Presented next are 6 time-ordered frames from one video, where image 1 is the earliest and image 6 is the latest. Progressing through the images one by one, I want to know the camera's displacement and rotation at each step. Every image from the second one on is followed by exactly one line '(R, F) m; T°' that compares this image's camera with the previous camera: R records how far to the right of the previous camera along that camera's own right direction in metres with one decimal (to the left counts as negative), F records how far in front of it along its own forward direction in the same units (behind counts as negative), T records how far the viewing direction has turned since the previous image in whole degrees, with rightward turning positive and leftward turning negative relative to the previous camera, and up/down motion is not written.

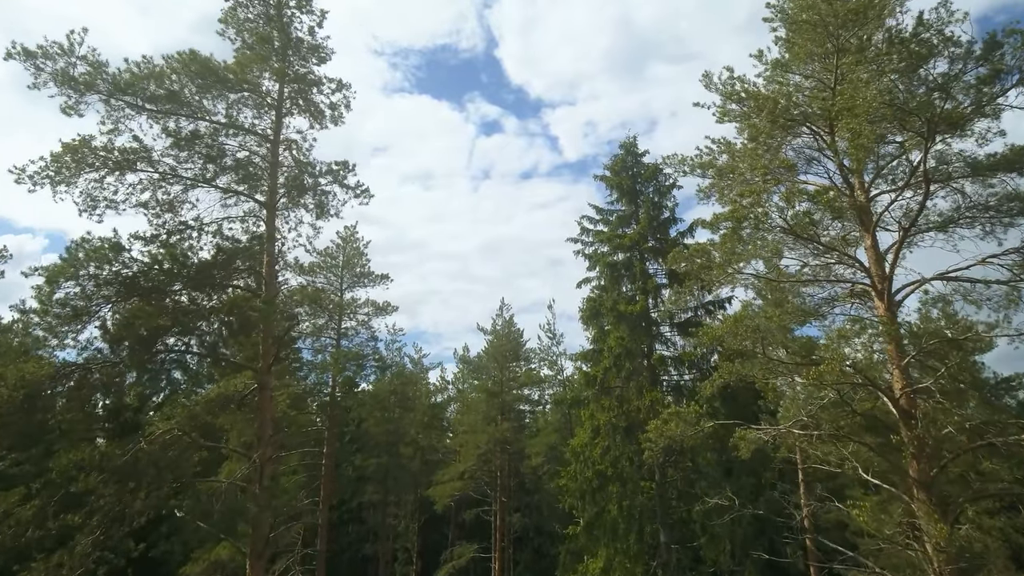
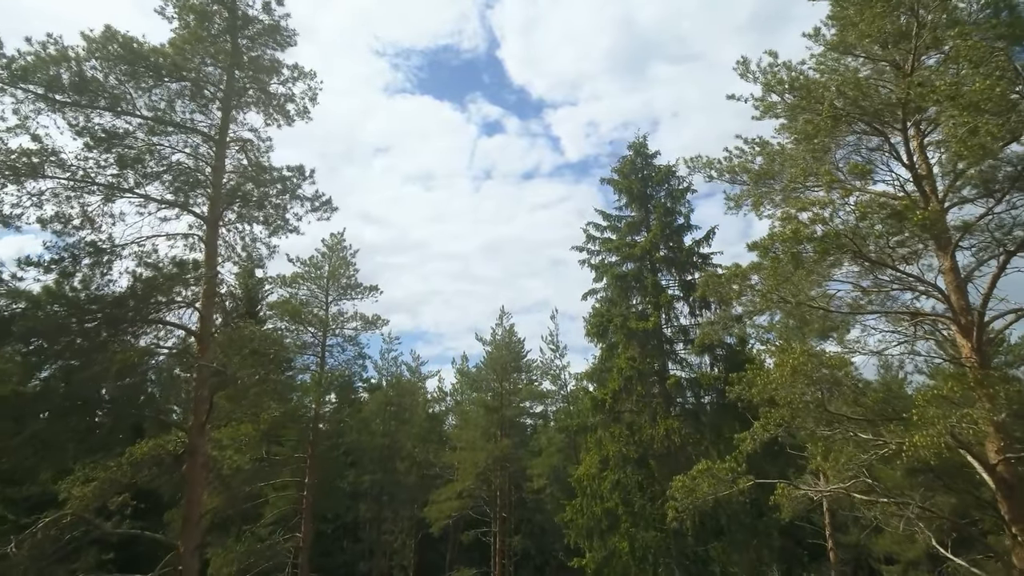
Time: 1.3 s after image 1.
(+0.1, +2.1) m; 0°
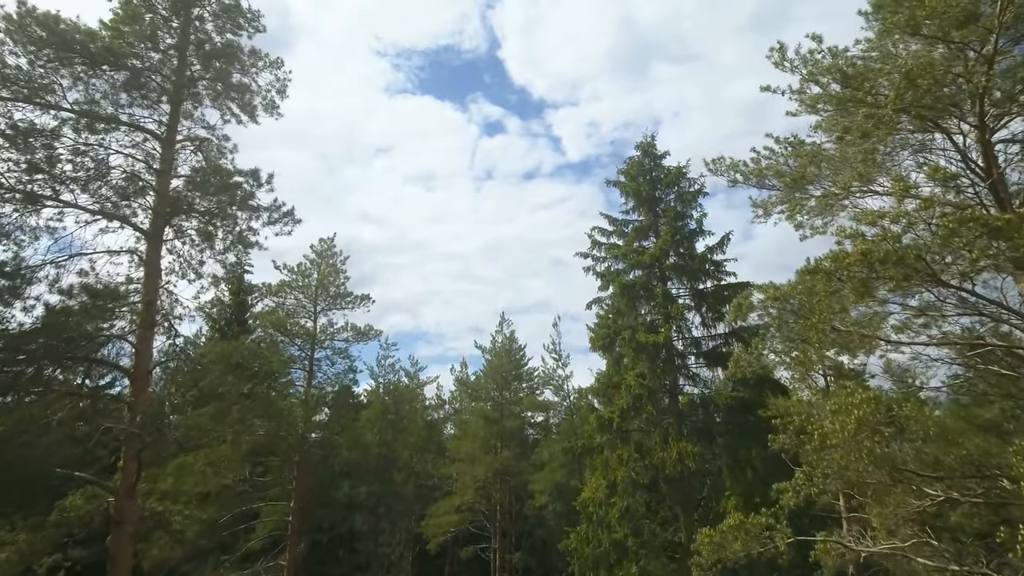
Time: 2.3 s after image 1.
(0.0, +1.5) m; 0°
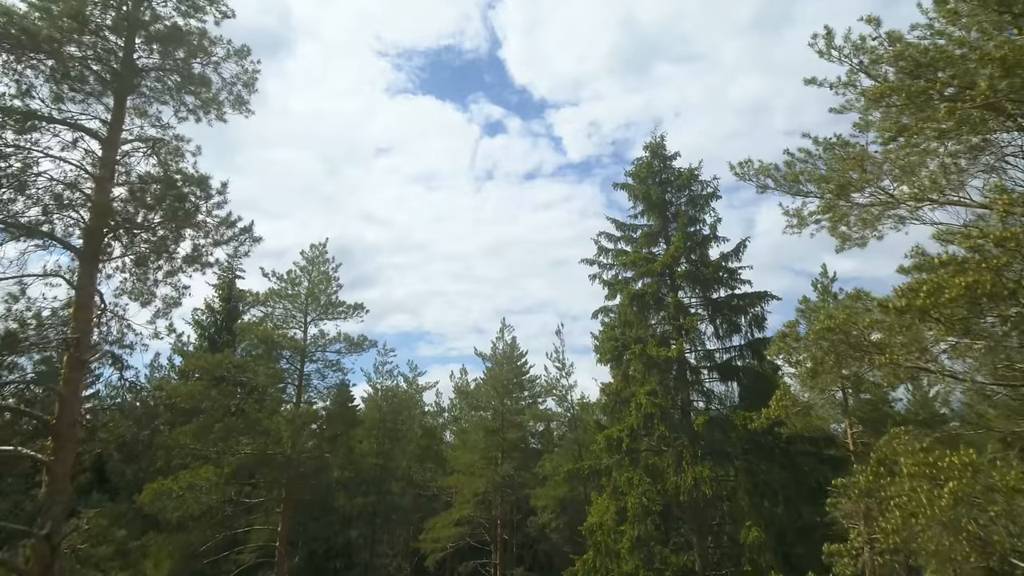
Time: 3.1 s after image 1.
(0.0, +1.3) m; 0°
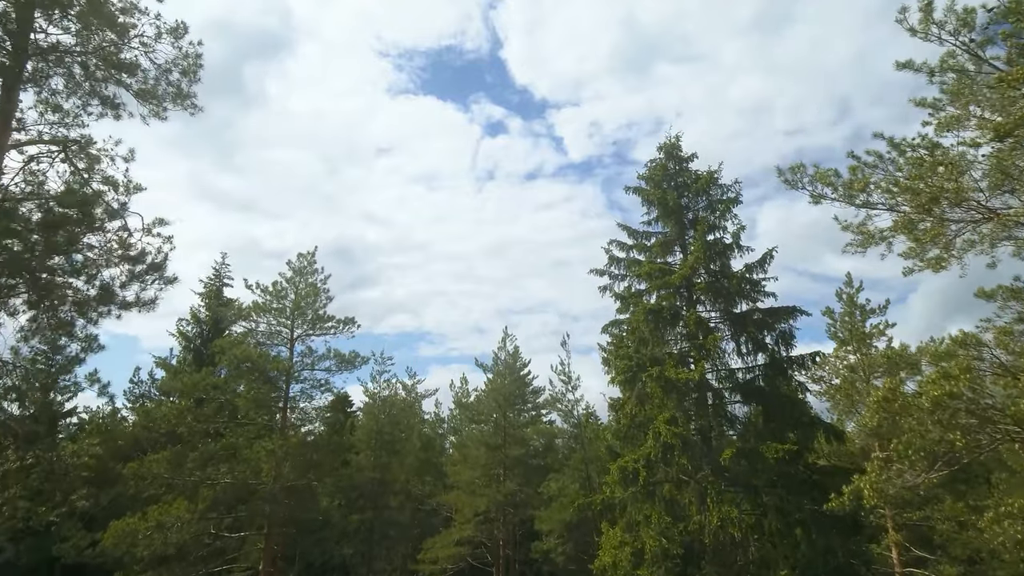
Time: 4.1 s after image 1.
(-0.1, +1.8) m; 0°
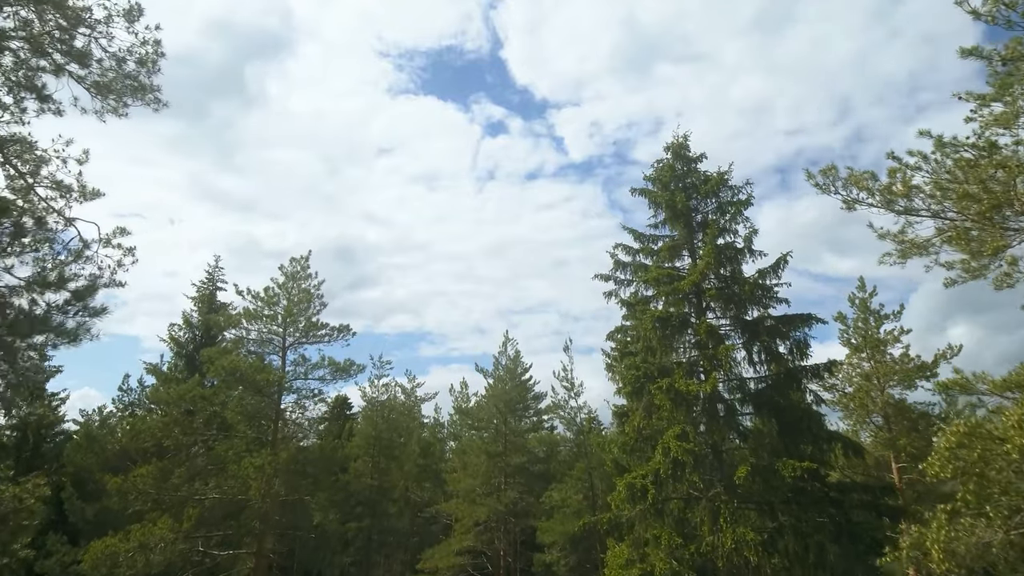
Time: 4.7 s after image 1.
(0.0, +0.8) m; 0°
